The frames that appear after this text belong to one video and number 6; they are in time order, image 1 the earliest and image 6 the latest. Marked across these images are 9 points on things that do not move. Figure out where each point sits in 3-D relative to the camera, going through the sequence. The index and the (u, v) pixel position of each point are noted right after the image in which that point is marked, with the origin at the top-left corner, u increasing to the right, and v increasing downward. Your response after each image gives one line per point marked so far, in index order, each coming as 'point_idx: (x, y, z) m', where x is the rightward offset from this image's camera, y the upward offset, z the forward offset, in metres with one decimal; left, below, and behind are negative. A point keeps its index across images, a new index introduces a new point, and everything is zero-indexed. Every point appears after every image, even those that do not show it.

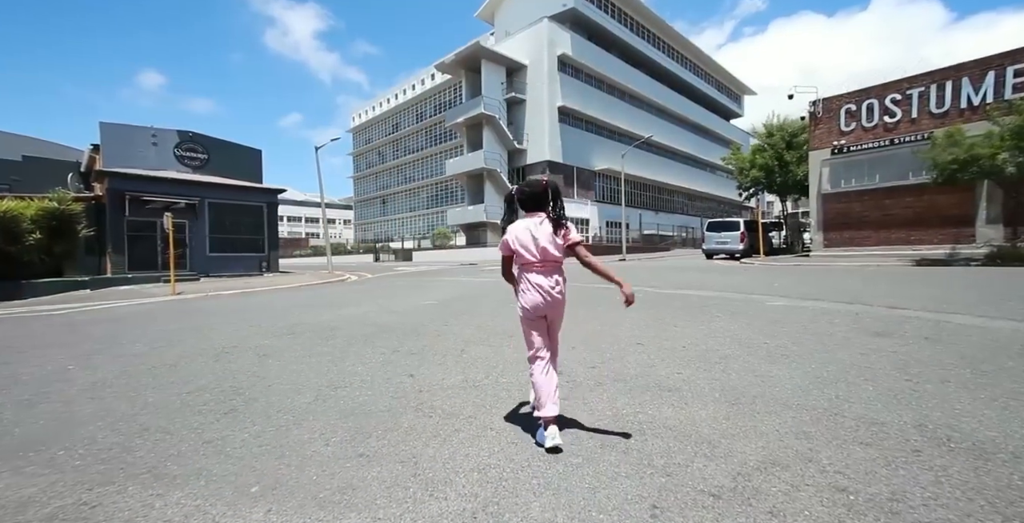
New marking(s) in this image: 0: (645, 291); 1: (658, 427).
0: (+3.5, -0.8, +10.8) m
1: (+1.0, -1.1, +2.8) m
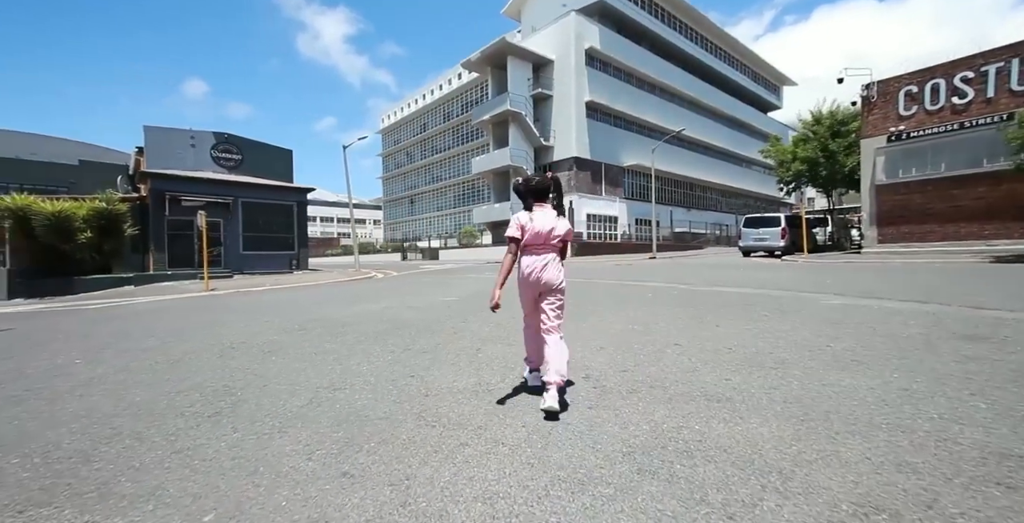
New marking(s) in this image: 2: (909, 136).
0: (+4.1, -0.6, +10.1) m
1: (+1.1, -1.0, +2.3) m
2: (+19.0, +6.0, +19.3) m
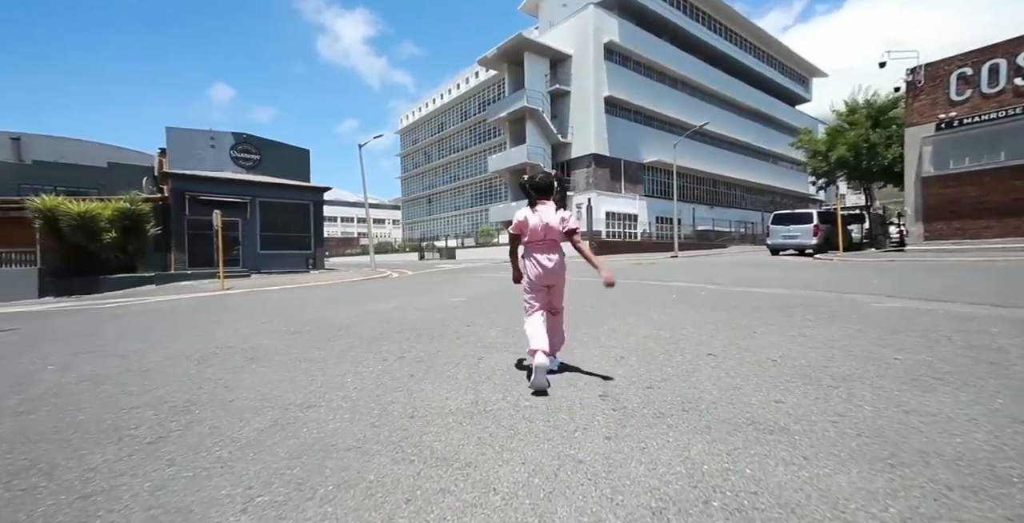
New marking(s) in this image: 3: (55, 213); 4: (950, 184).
0: (+4.4, -0.6, +9.3) m
1: (+1.1, -1.0, +1.7) m
2: (+19.7, +6.1, +17.8) m
3: (-19.2, +2.0, +17.3) m
4: (+19.8, +3.5, +18.5) m
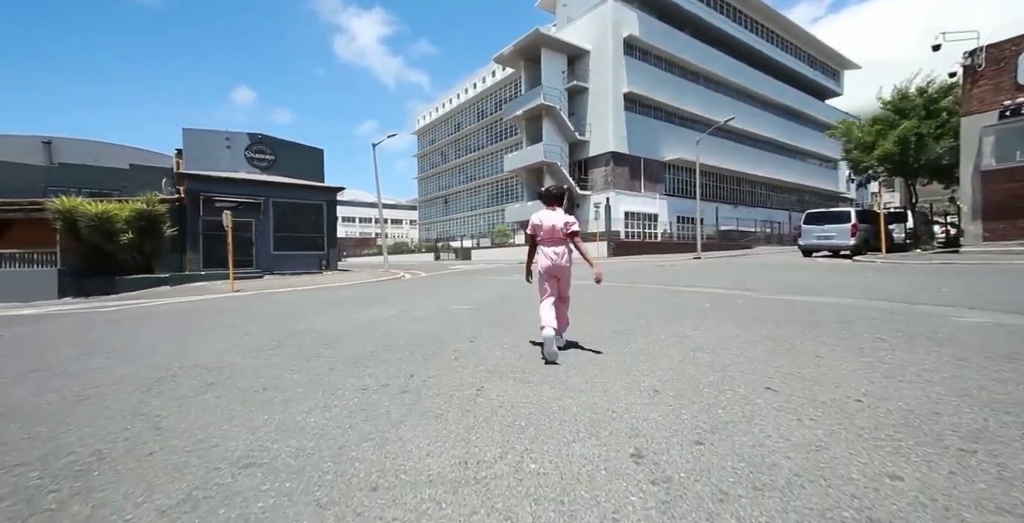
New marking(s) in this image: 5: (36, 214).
0: (+4.7, -0.7, +8.4) m
1: (+1.0, -1.1, +0.9) m
2: (+20.3, +5.9, +16.3) m
3: (-18.6, +2.0, +17.3) m
4: (+20.4, +3.3, +16.9) m
5: (-21.9, +2.2, +18.8) m
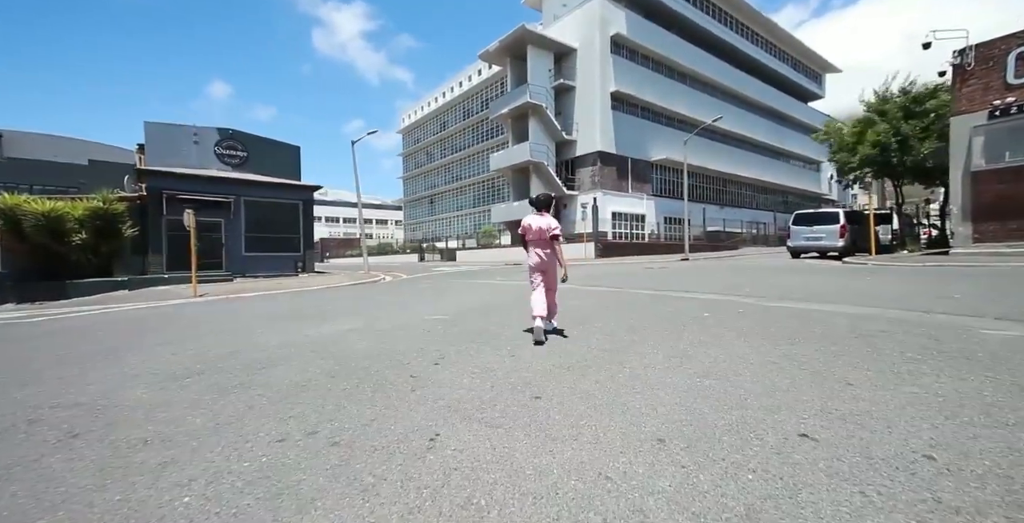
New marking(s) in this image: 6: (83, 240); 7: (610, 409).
0: (+4.3, -0.8, +7.7) m
1: (+0.9, -1.2, +0.1) m
2: (+19.7, +5.9, +16.1) m
3: (-19.2, +1.9, +16.0) m
4: (+19.8, +3.3, +16.7) m
5: (-22.6, +2.0, +17.4) m
6: (-17.7, +0.9, +17.0) m
7: (+0.7, -1.1, +3.0) m
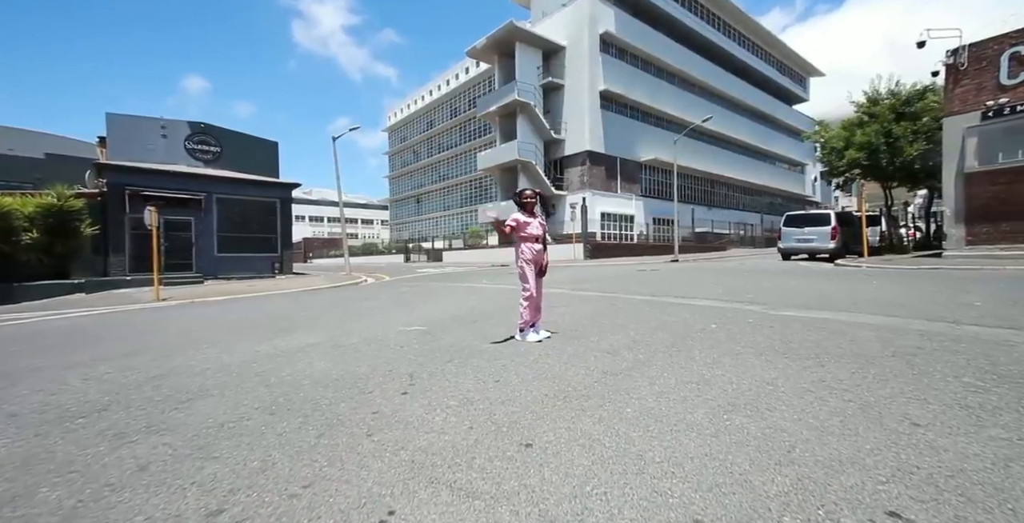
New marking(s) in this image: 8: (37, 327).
0: (+4.1, -0.8, +7.1) m
1: (+0.9, -1.2, -0.6) m
2: (+19.2, +5.8, +16.0) m
3: (-19.7, +1.9, +14.6) m
4: (+19.3, +3.2, +16.6) m
5: (-23.1, +2.0, +16.0) m
6: (-18.2, +0.9, +15.7) m
7: (+0.6, -1.1, +2.3) m
8: (-10.6, -1.5, +9.1) m
